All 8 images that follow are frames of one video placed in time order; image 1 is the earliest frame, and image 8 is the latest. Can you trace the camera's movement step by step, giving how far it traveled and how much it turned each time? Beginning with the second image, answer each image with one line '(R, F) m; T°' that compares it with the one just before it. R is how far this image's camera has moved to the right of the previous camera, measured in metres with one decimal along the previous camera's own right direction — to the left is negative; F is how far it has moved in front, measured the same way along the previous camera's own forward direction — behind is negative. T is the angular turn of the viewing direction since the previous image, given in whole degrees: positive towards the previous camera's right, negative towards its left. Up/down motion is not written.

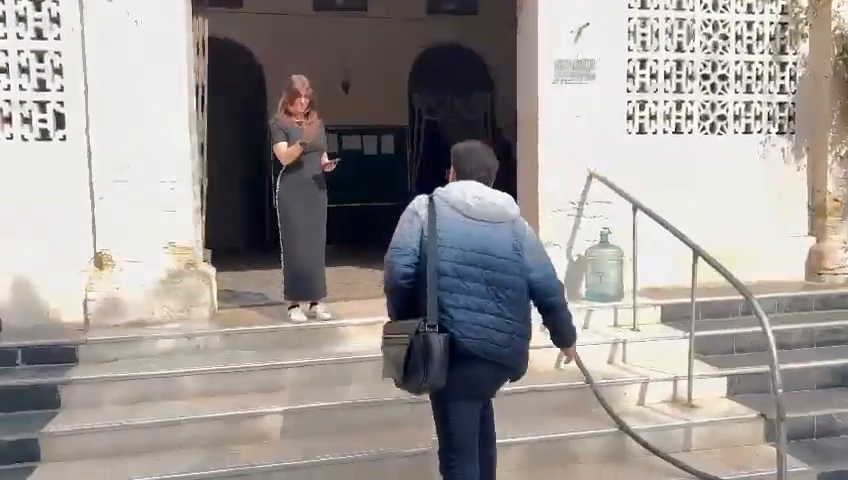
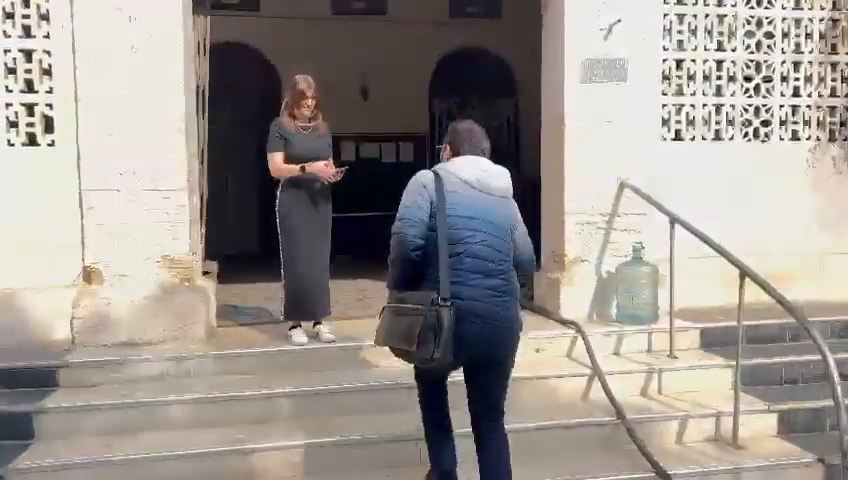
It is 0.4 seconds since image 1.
(+0.1, +0.5) m; -2°
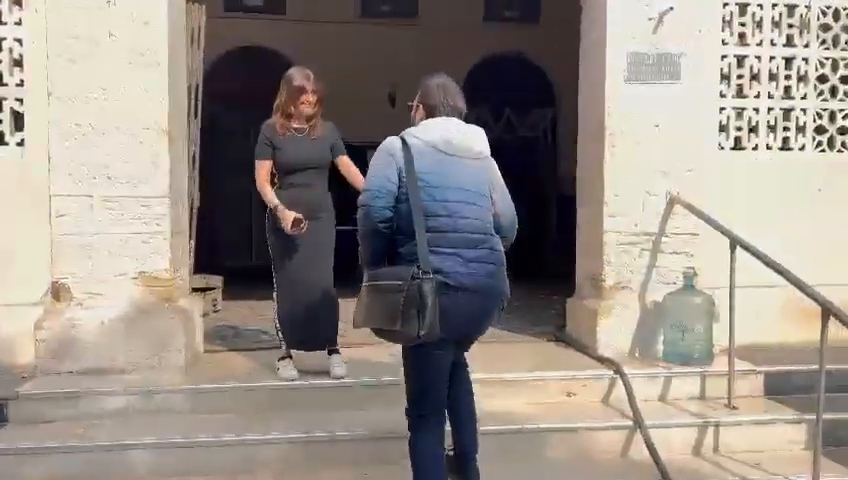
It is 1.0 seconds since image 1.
(+0.2, +0.8) m; -3°
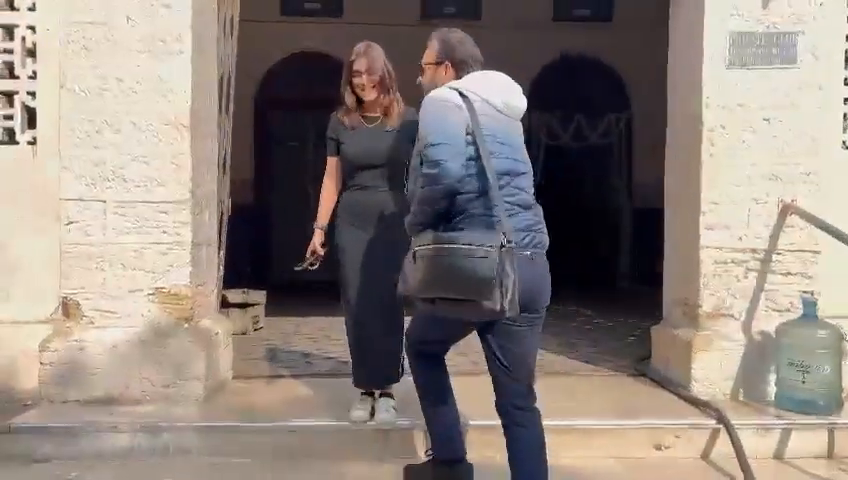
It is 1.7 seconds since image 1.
(0.0, +0.7) m; -5°
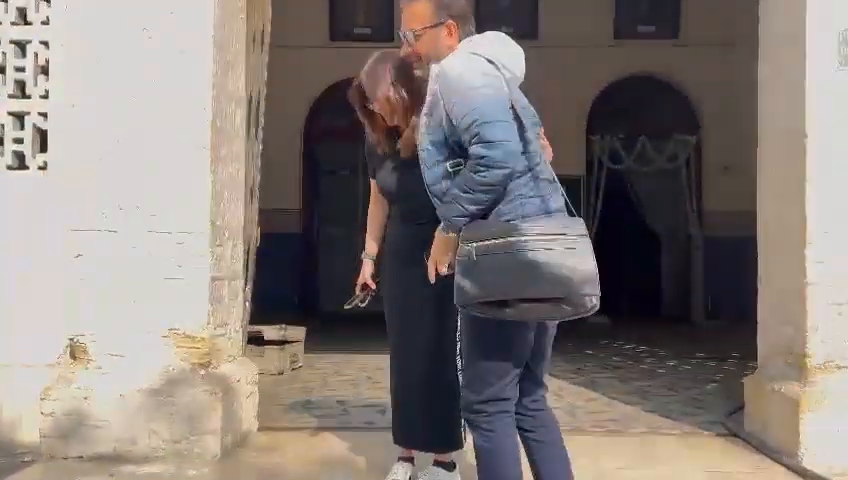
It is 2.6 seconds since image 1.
(0.0, +0.6) m; -5°
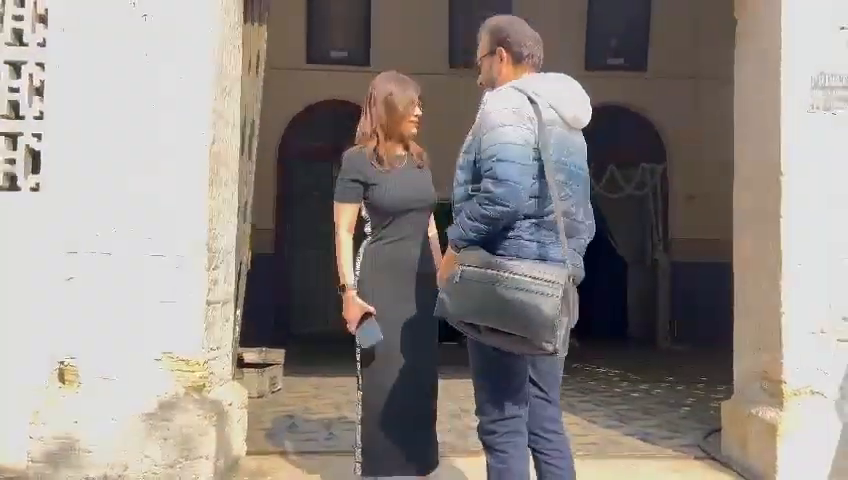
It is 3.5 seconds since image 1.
(-0.2, -0.1) m; +3°
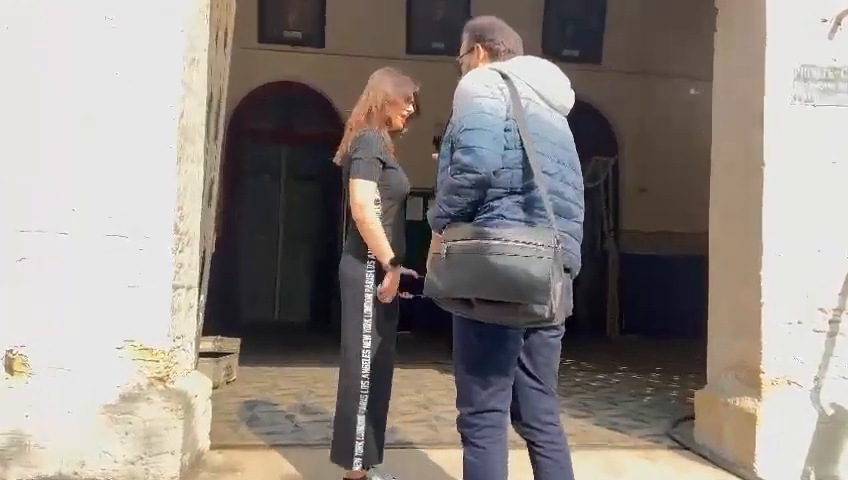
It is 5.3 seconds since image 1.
(-0.2, +0.2) m; +5°
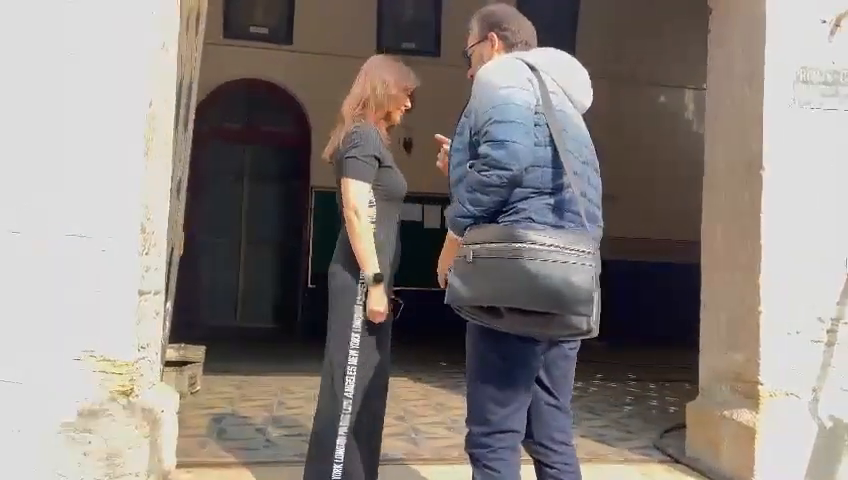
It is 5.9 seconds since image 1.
(-0.1, +0.2) m; +3°
